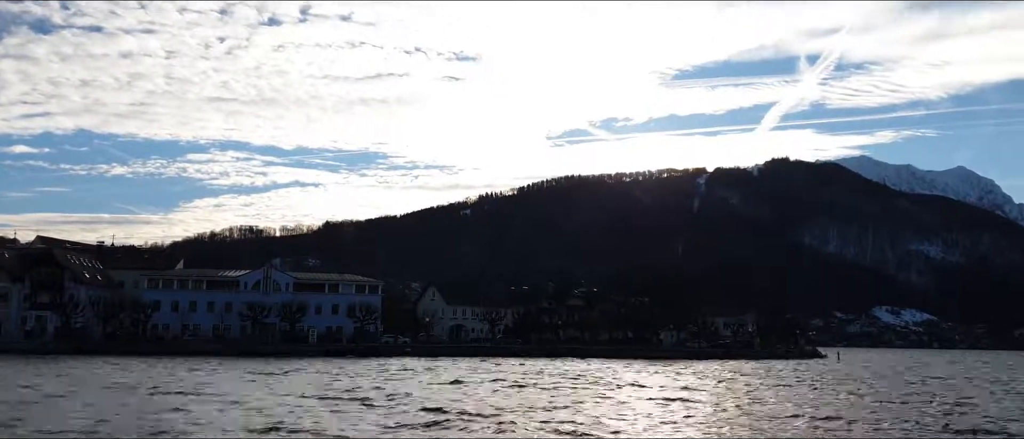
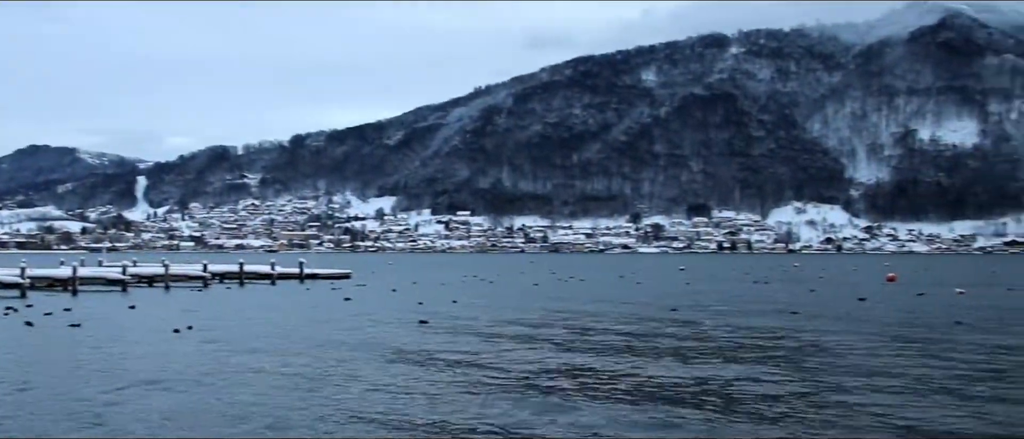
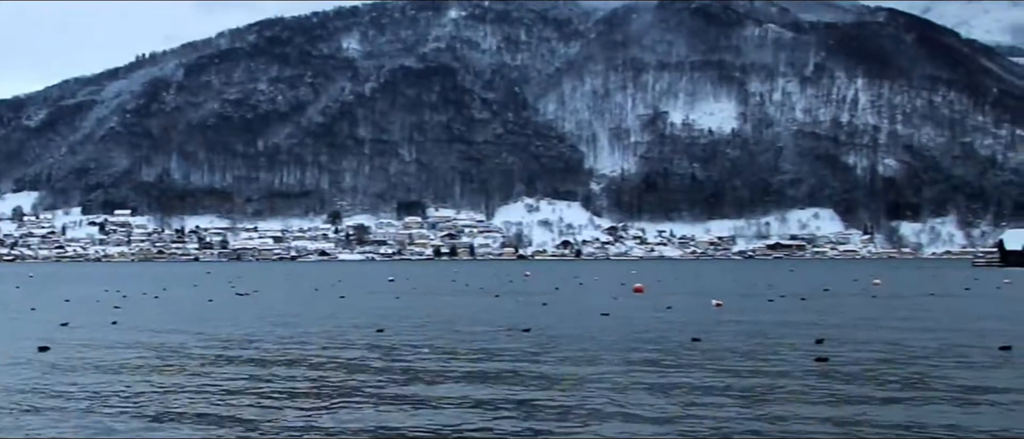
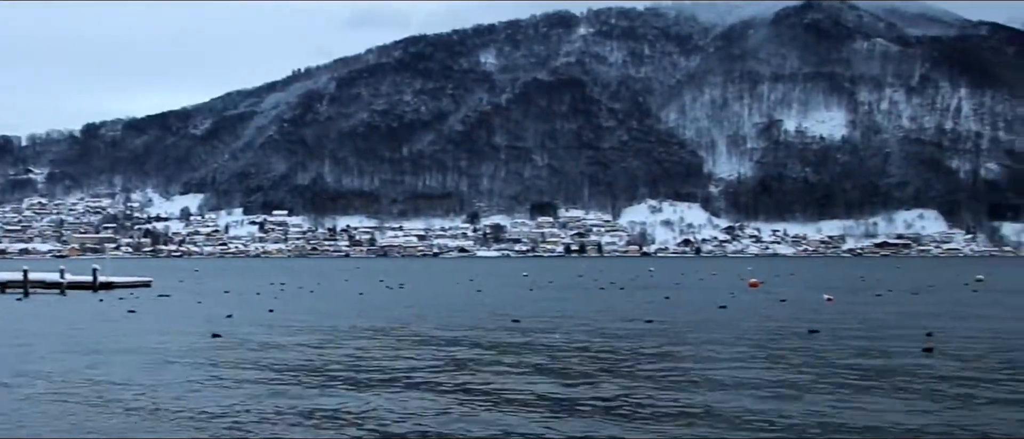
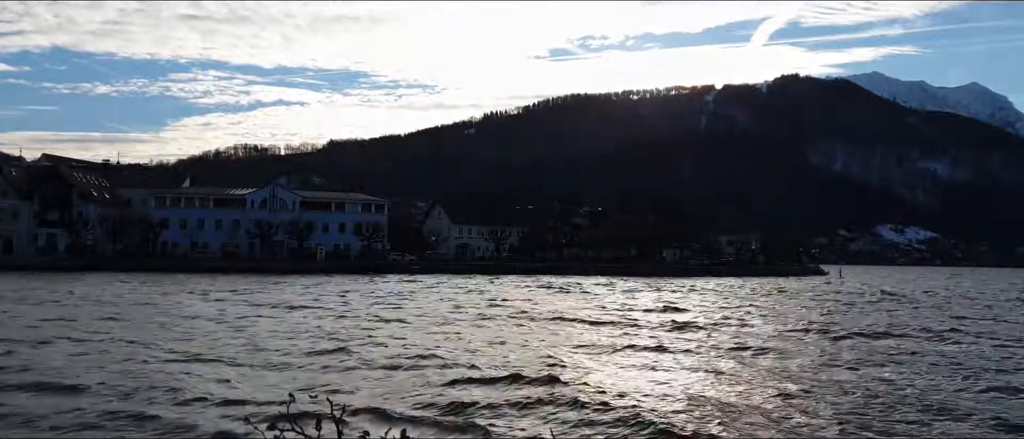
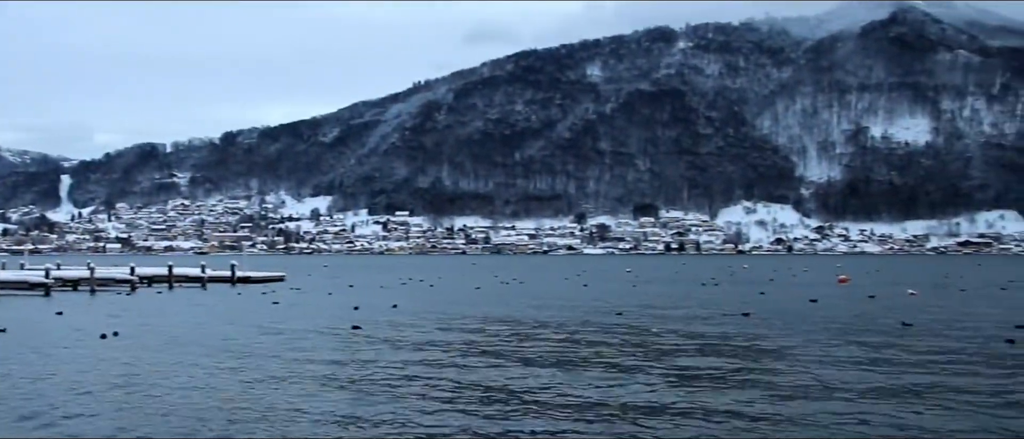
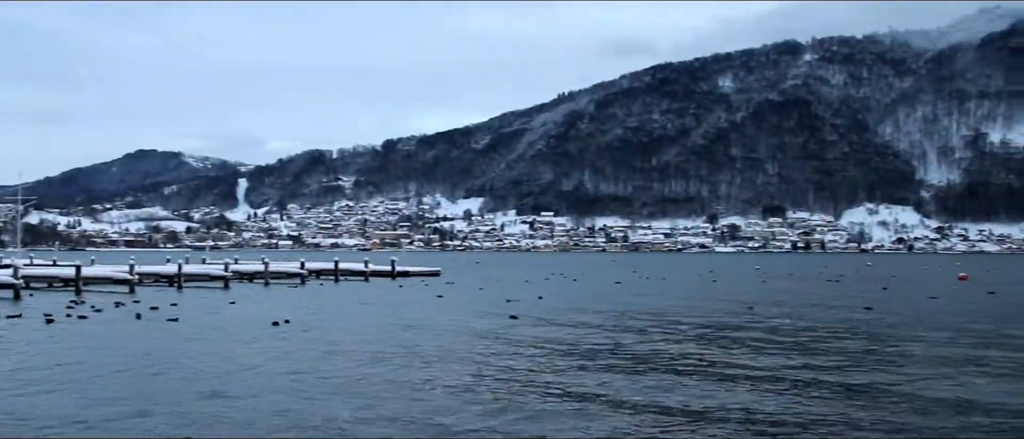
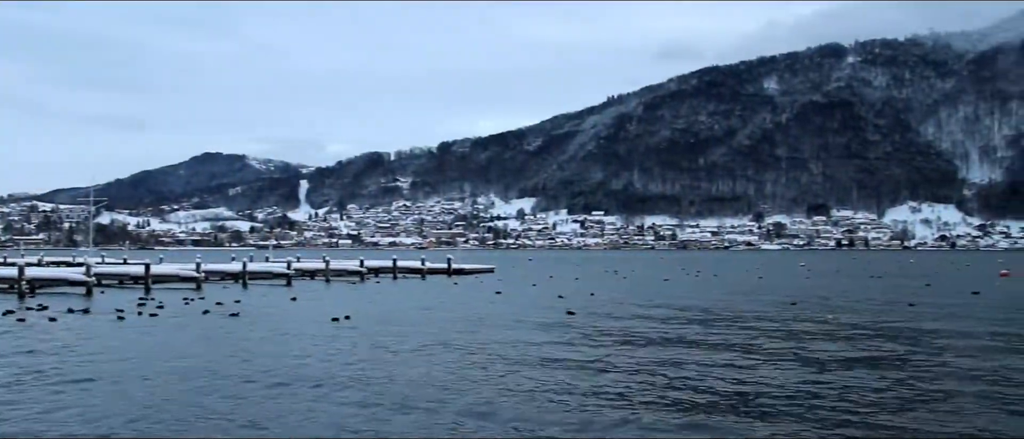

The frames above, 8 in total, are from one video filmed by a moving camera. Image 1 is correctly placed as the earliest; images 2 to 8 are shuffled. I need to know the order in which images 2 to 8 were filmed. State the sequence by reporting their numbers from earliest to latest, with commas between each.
5, 8, 7, 2, 6, 4, 3
